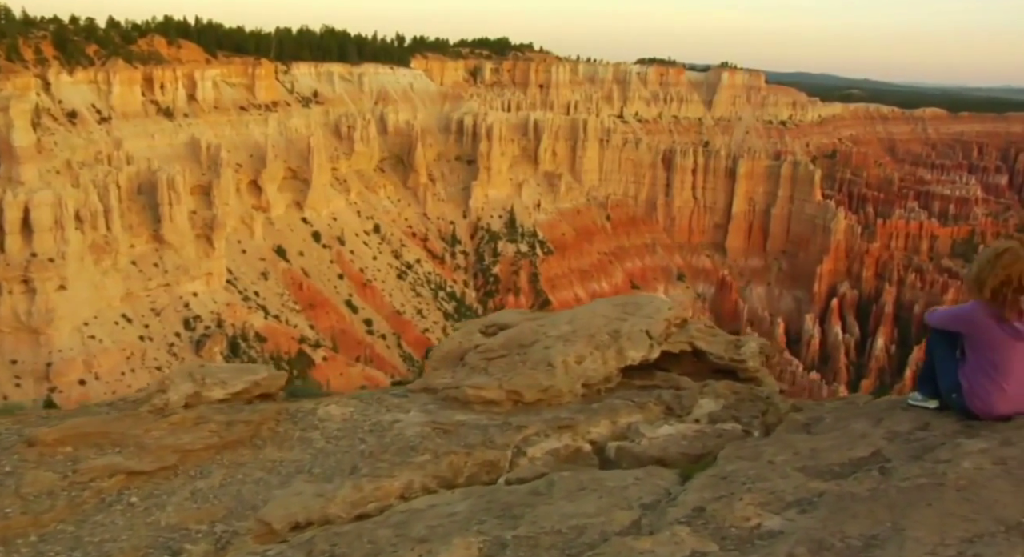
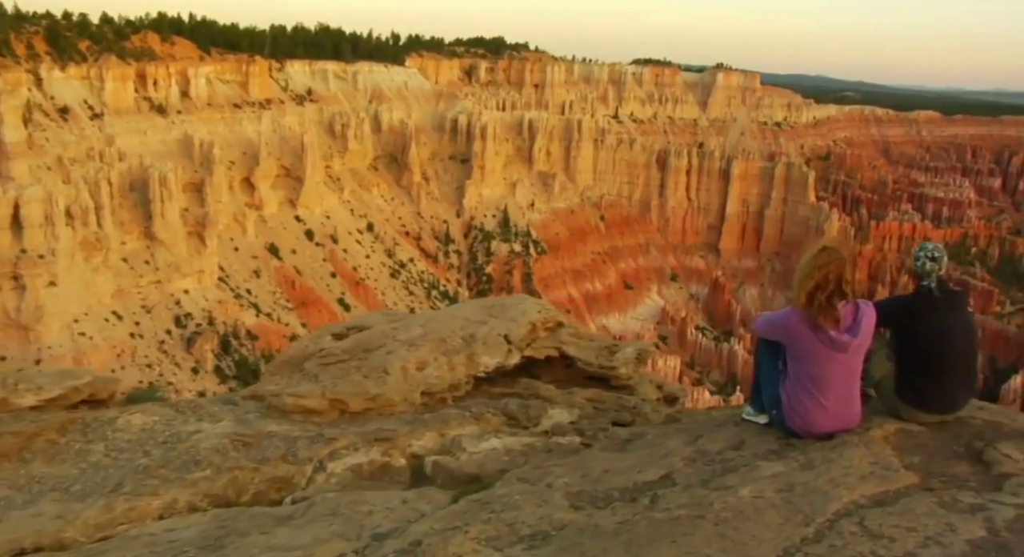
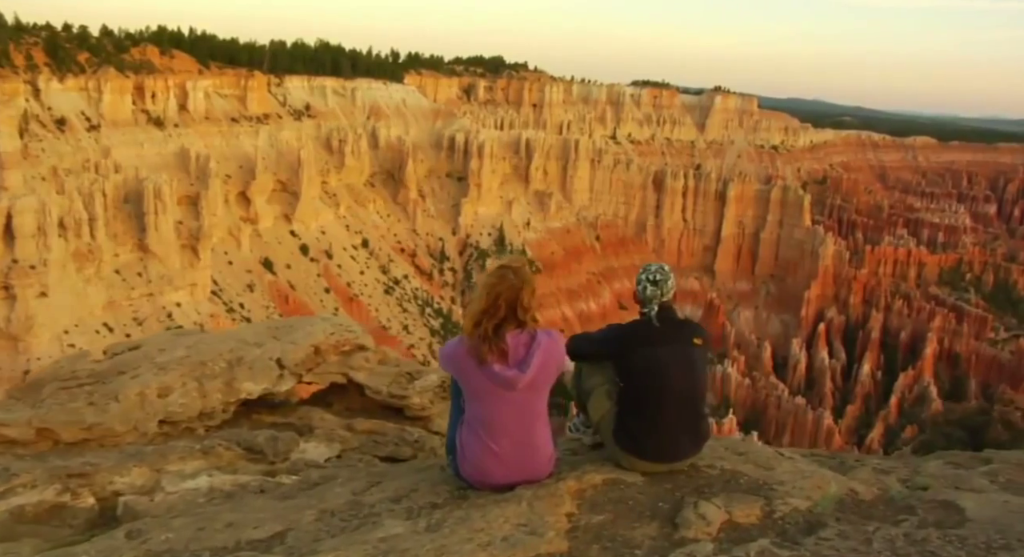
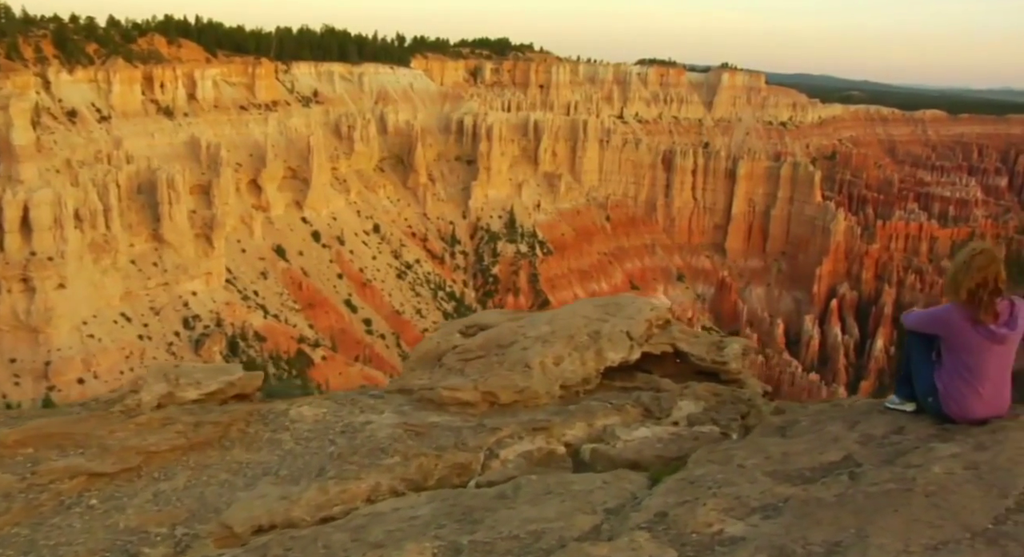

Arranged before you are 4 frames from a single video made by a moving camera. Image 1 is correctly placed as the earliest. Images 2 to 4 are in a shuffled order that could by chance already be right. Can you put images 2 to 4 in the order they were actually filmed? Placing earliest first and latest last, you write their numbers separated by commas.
4, 2, 3
